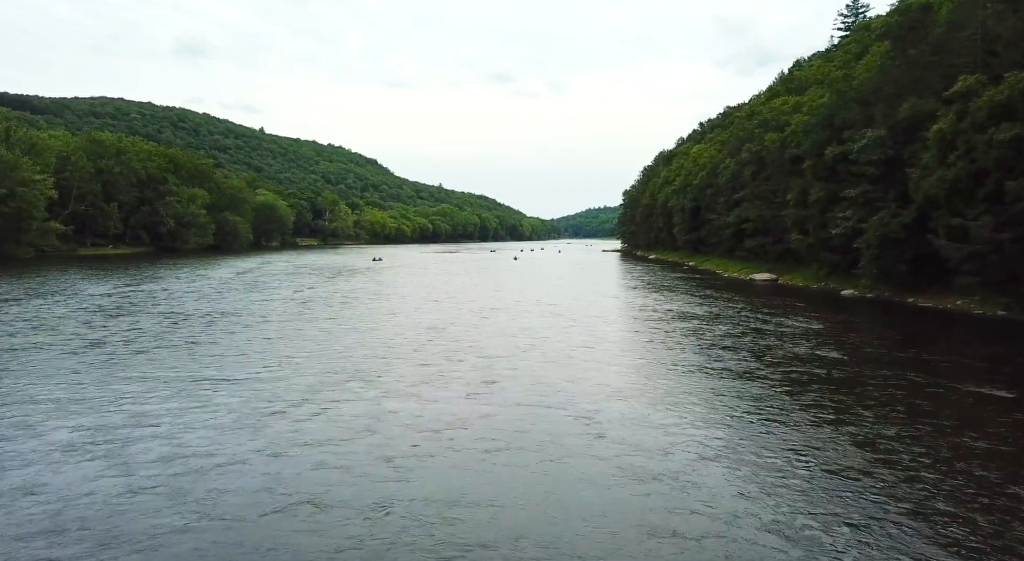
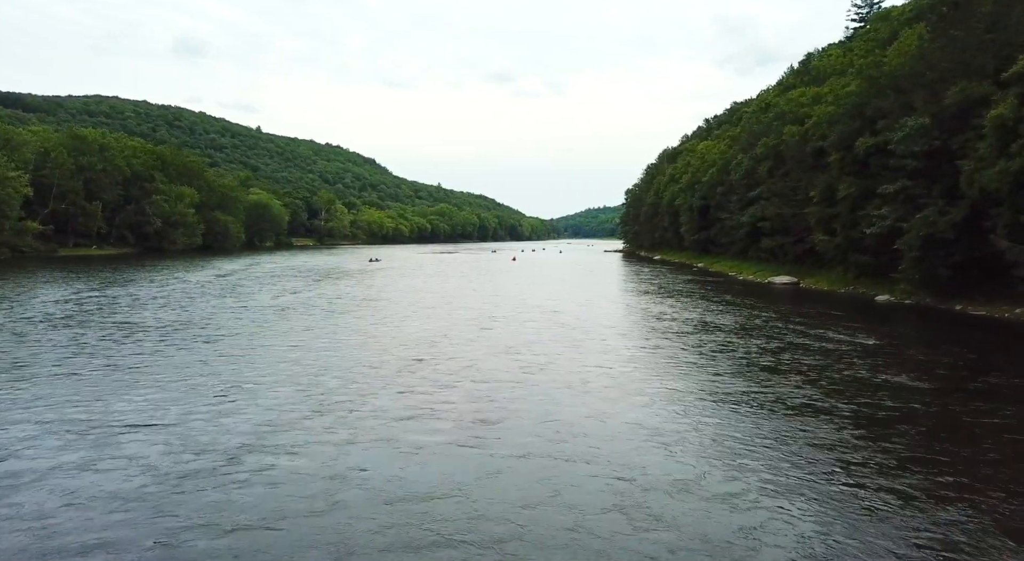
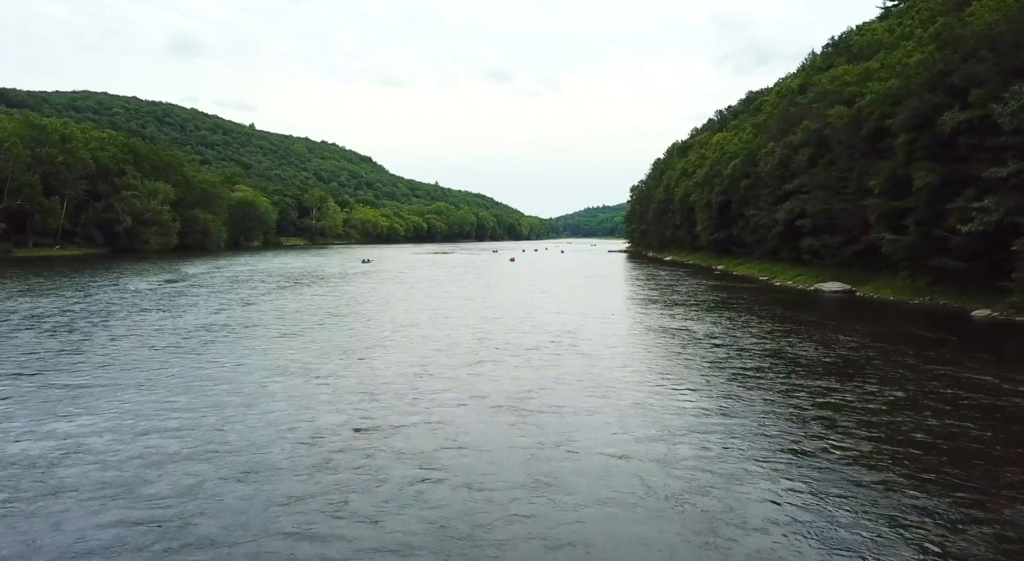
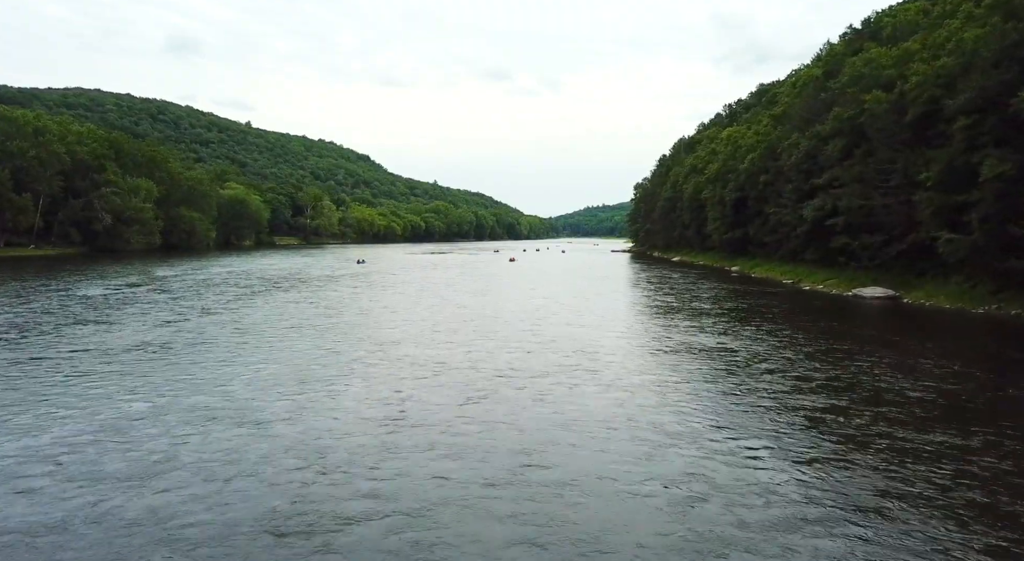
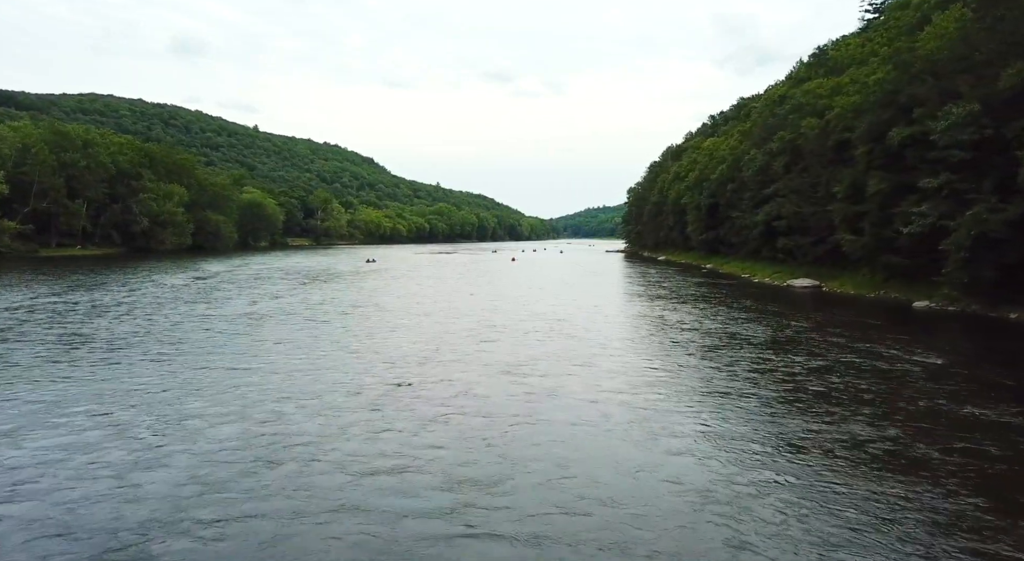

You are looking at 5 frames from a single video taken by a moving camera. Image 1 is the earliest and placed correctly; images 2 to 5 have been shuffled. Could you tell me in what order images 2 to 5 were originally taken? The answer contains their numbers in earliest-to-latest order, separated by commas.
2, 5, 3, 4
